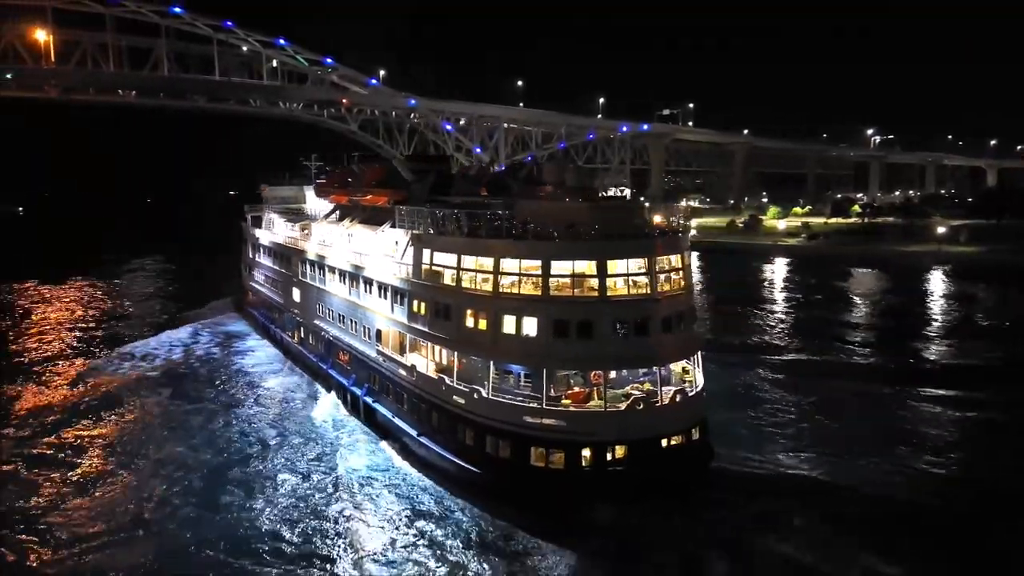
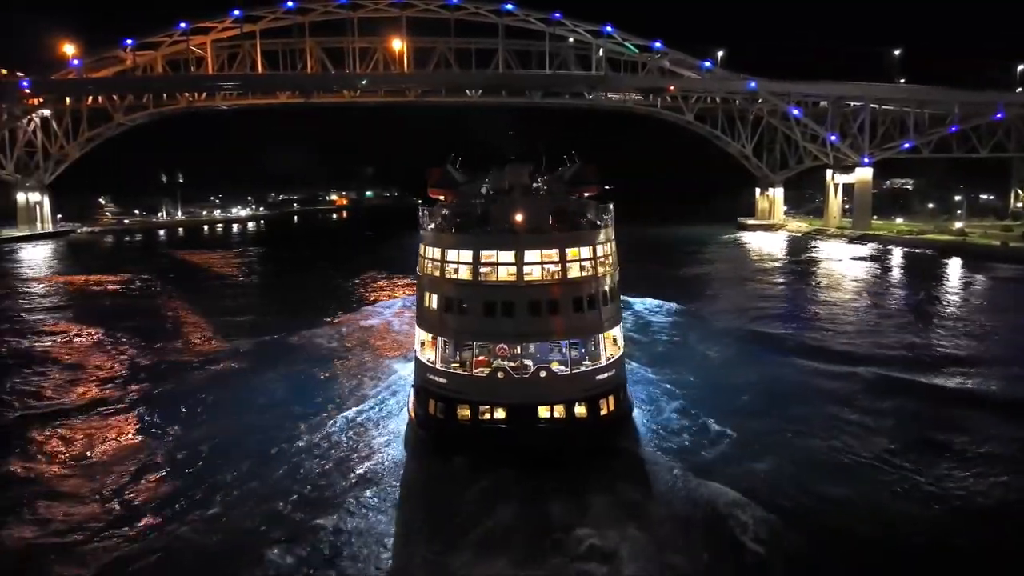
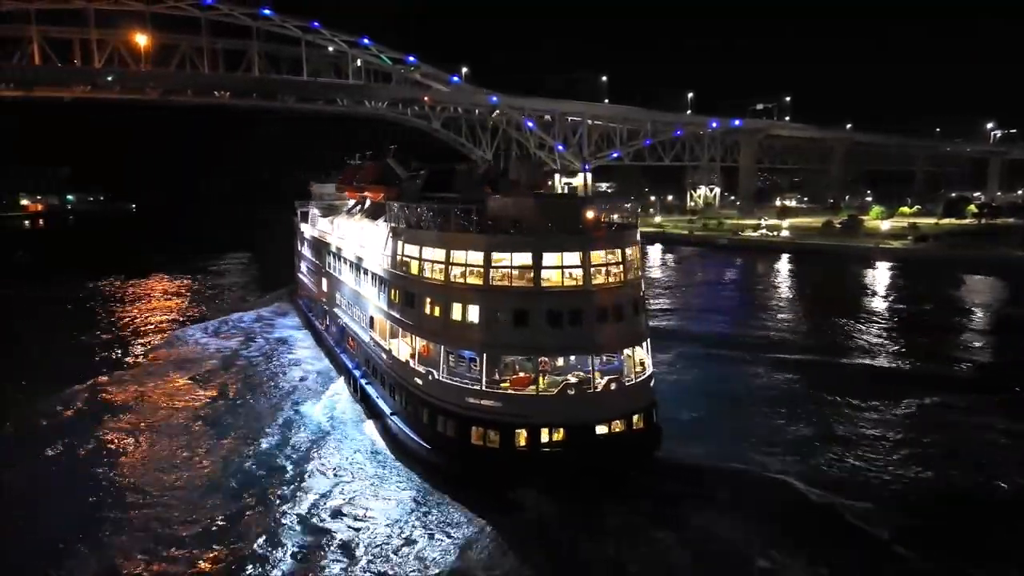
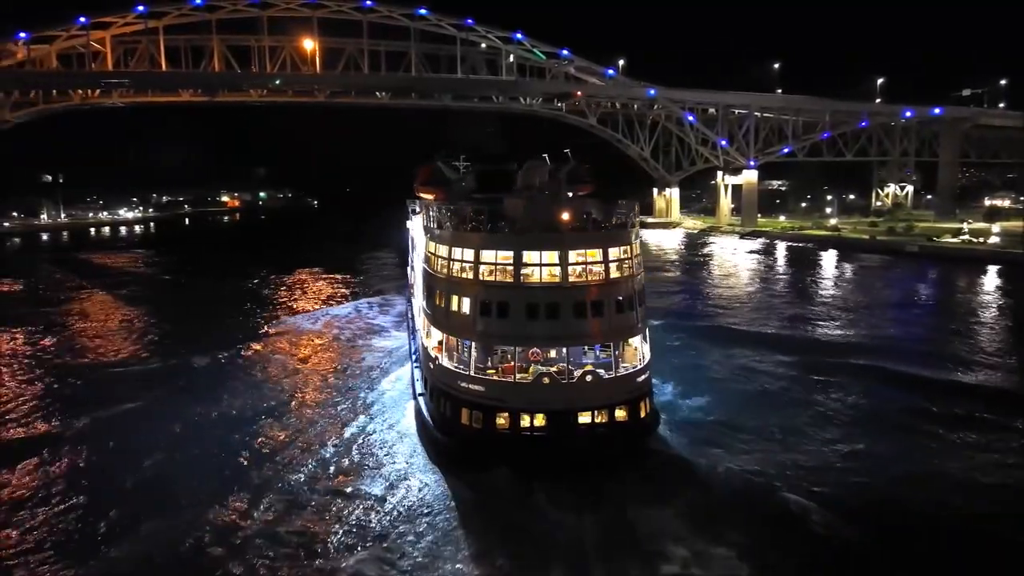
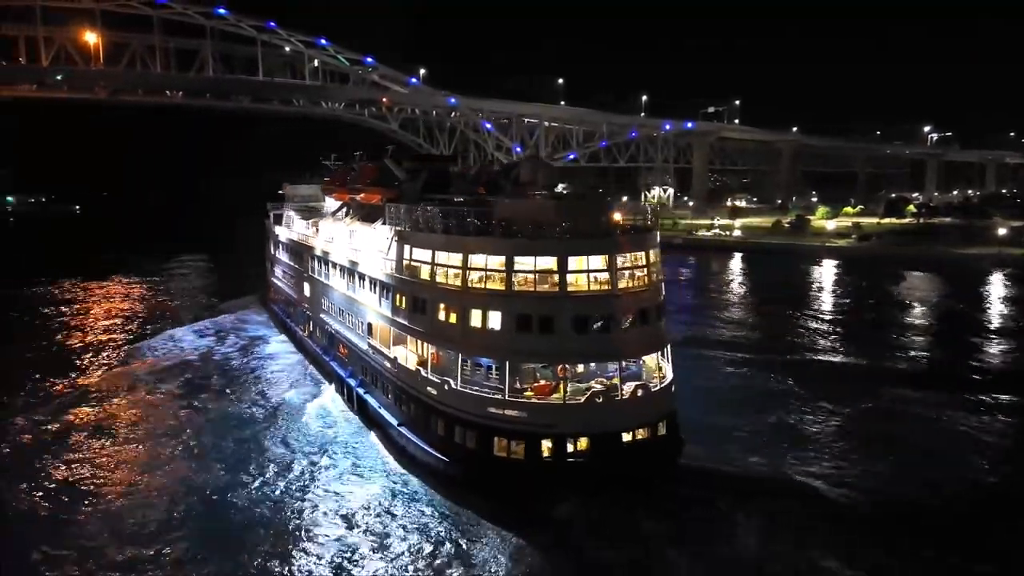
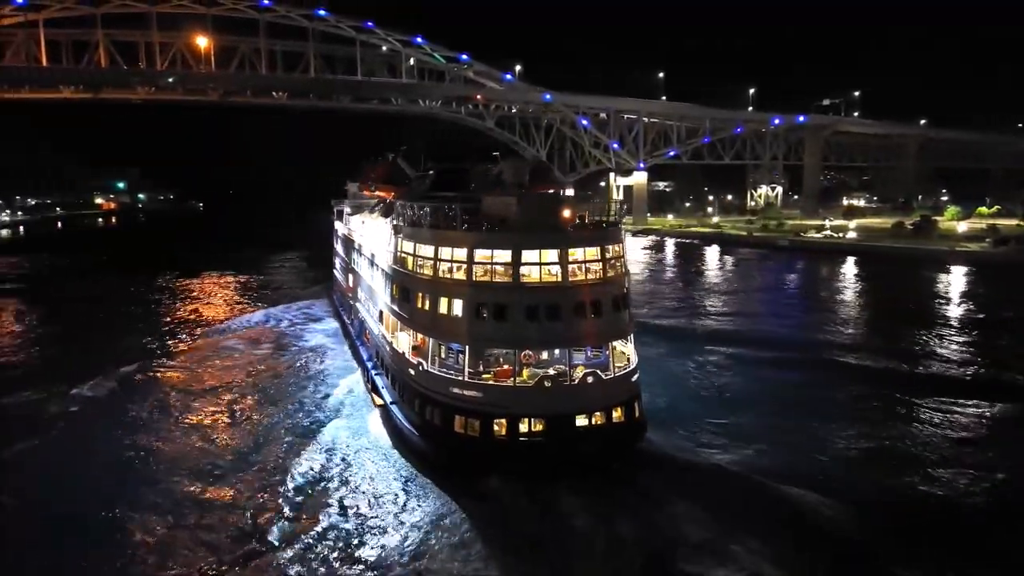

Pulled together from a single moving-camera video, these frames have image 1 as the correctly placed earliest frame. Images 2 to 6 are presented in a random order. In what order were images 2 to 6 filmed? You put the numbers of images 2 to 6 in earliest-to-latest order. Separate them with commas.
5, 3, 6, 4, 2
